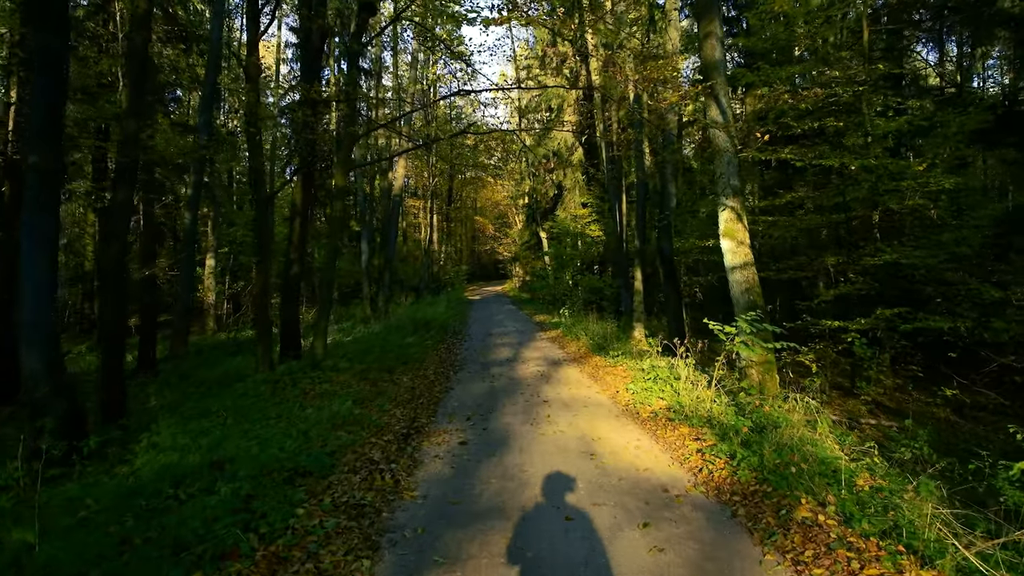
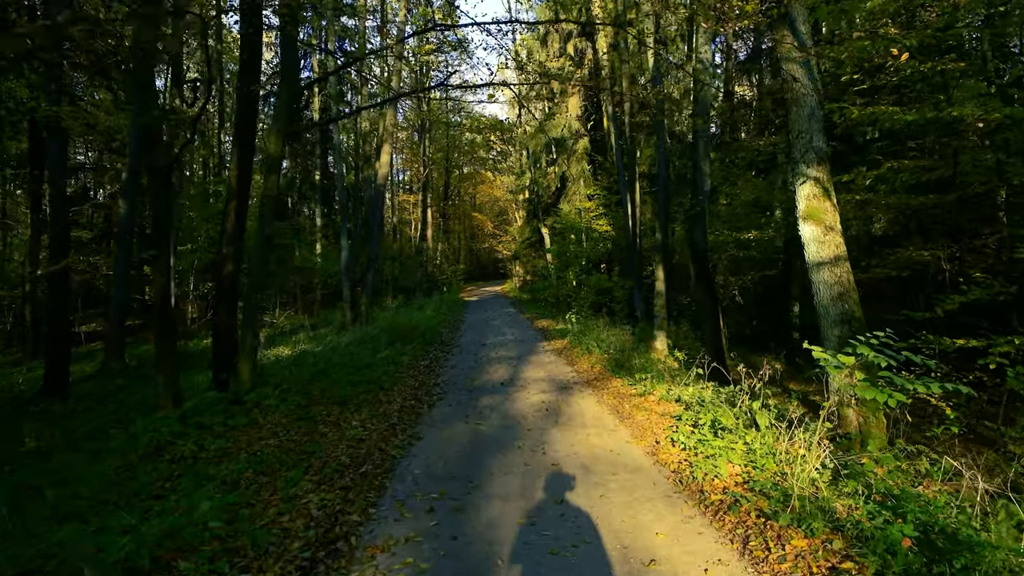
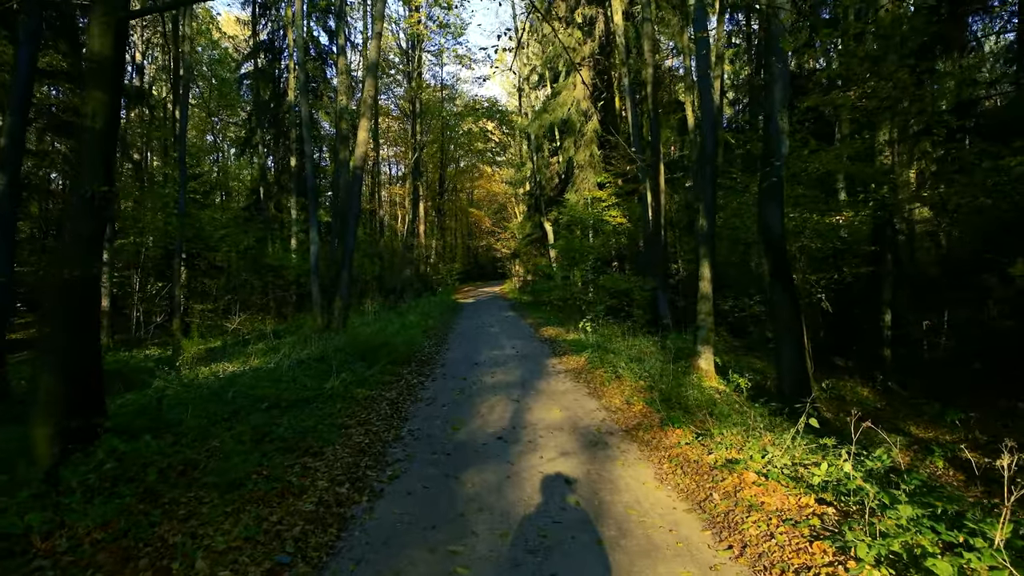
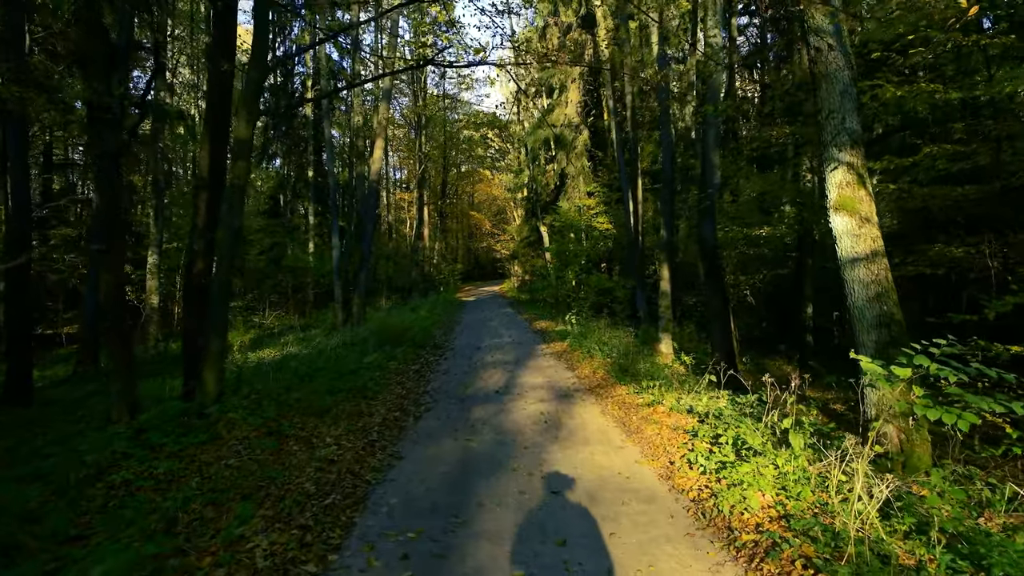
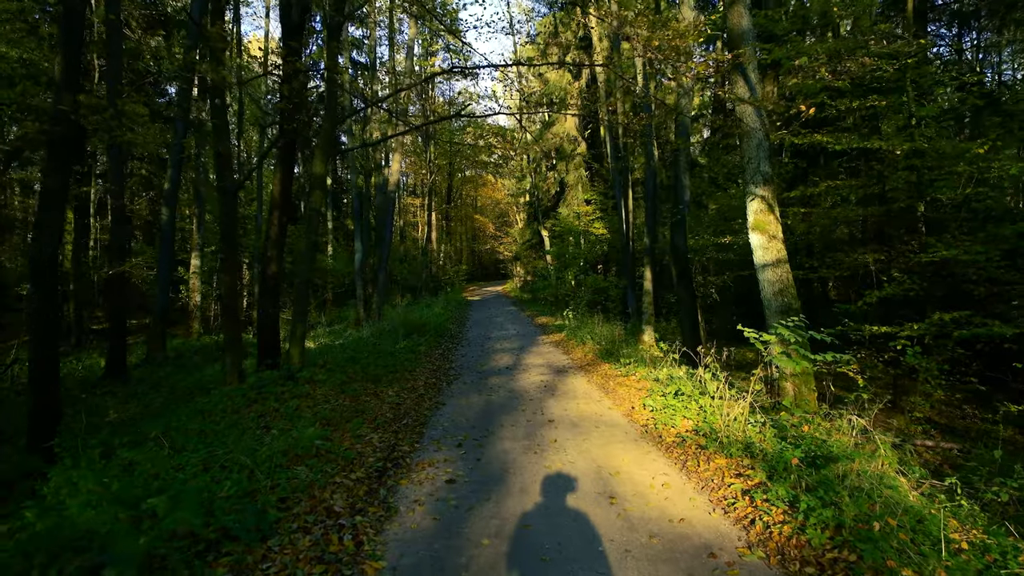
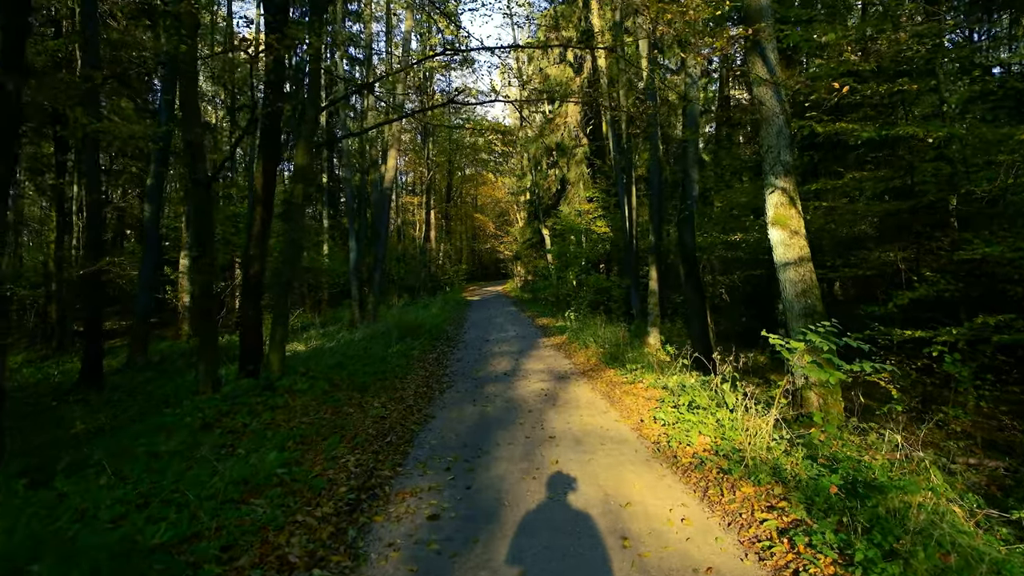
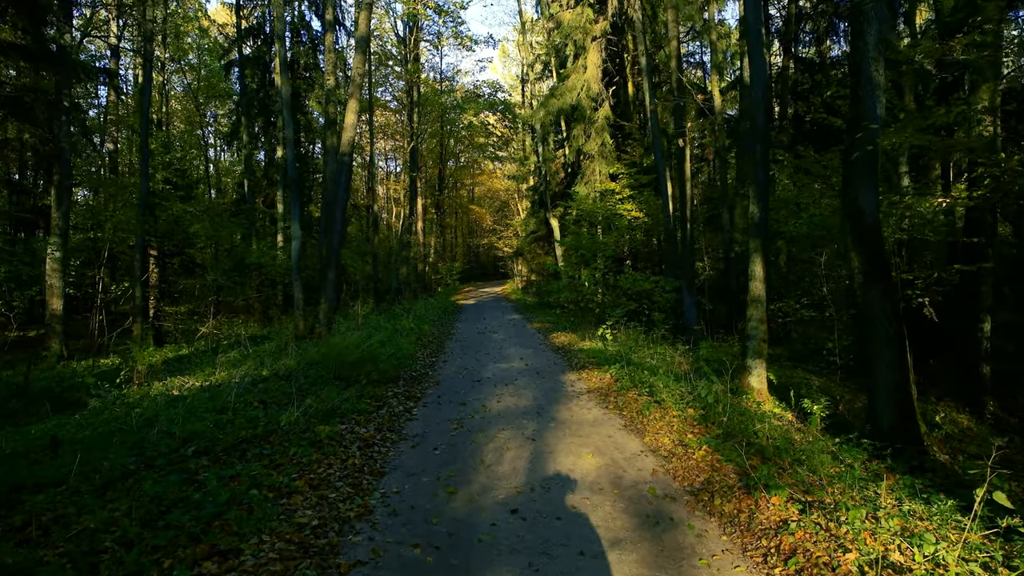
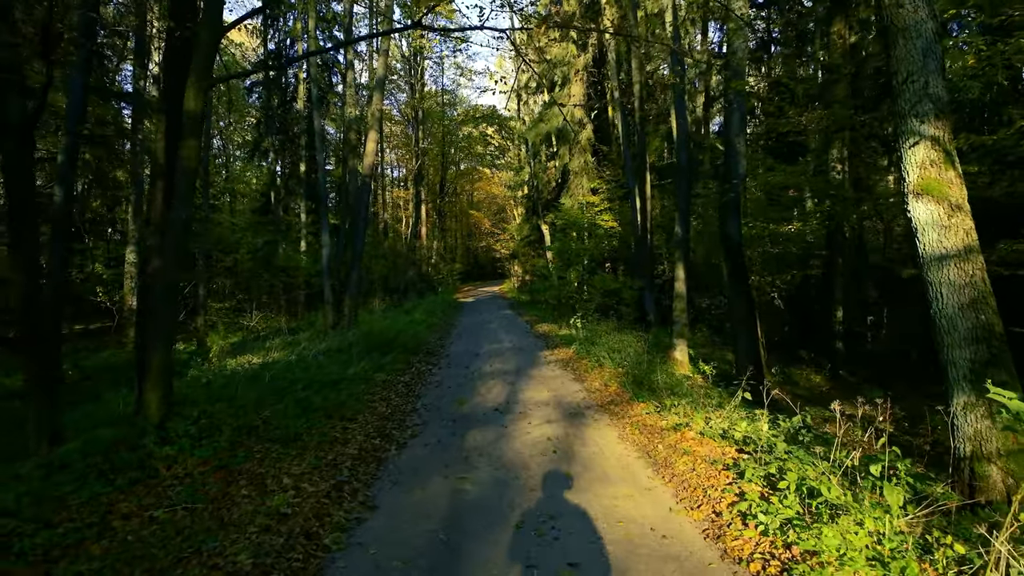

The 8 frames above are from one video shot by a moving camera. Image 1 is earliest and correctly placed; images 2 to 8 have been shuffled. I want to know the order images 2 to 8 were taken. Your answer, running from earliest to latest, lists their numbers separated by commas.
5, 6, 2, 4, 8, 3, 7
